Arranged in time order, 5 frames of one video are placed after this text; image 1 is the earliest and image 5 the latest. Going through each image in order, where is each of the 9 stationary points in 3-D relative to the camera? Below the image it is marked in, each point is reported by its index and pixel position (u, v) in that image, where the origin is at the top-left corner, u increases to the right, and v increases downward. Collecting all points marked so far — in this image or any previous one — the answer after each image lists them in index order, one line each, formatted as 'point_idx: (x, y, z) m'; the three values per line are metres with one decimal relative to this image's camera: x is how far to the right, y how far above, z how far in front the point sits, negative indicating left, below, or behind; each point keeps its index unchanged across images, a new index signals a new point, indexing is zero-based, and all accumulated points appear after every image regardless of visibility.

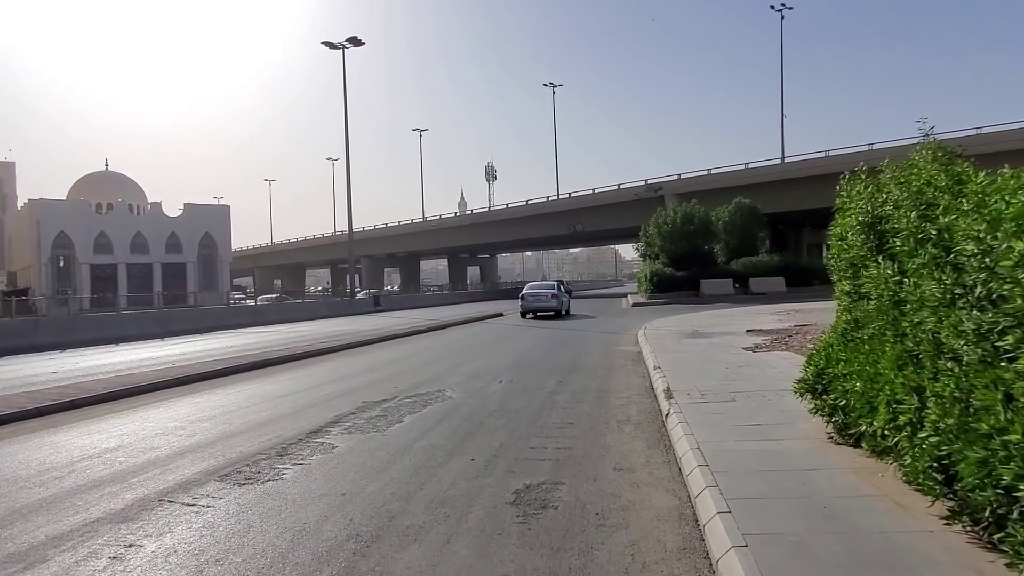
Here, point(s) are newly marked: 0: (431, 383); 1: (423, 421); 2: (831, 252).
0: (-1.6, -1.9, +15.1) m
1: (-1.3, -1.9, +10.9) m
2: (+3.5, +0.4, +8.3) m
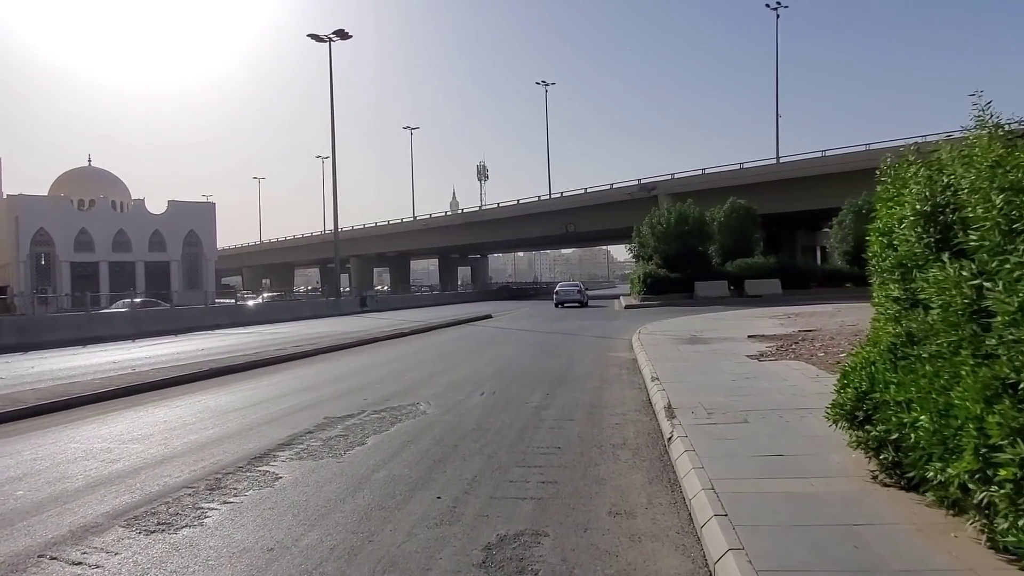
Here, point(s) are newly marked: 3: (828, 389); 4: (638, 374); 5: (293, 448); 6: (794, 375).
0: (-1.9, -1.9, +13.6) m
1: (-1.5, -1.9, +9.4) m
2: (+3.2, +0.3, +6.9) m
3: (+4.6, -1.5, +11.1) m
4: (+2.5, -1.7, +15.5) m
5: (-2.7, -1.9, +9.3) m
6: (+4.7, -1.4, +12.8) m
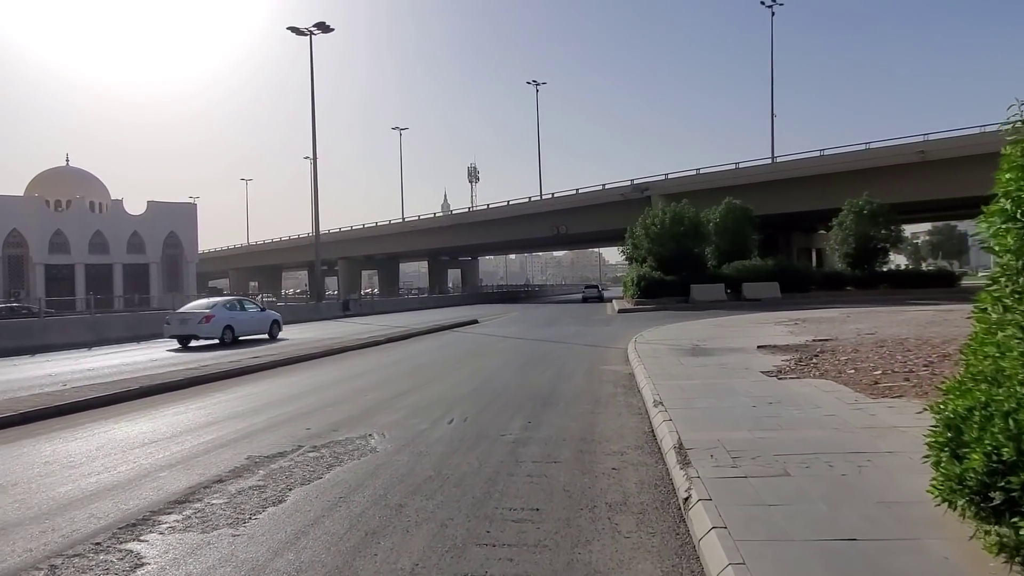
0: (-2.3, -2.0, +11.3) m
1: (-1.8, -2.0, +7.2) m
2: (+2.9, +0.3, +4.7) m
3: (+4.2, -1.5, +8.9) m
4: (+2.1, -1.8, +13.3) m
5: (-3.0, -2.0, +7.0) m
6: (+4.3, -1.5, +10.6) m
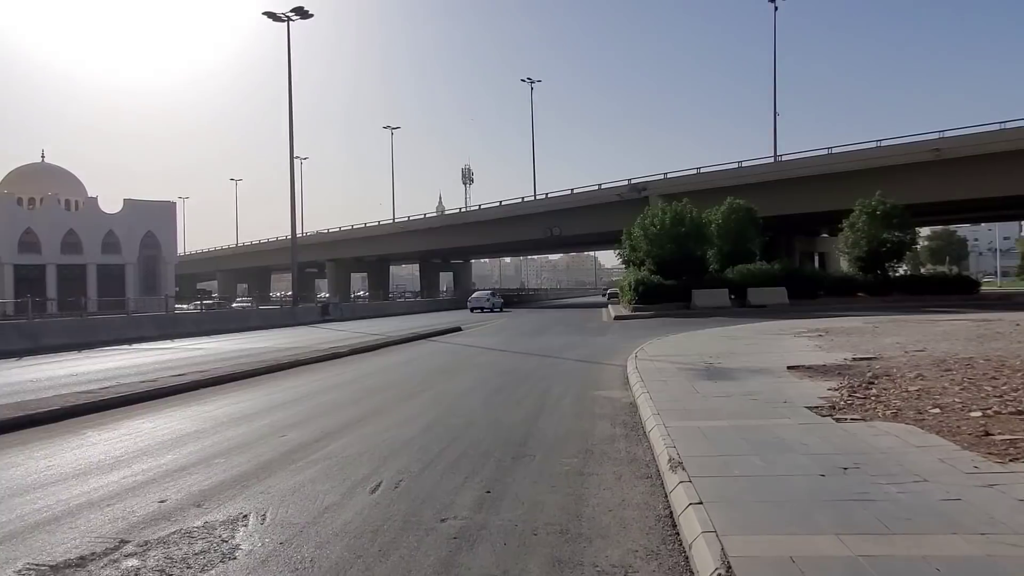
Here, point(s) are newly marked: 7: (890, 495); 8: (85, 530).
0: (-2.7, -2.0, +7.8) m
1: (-2.3, -2.0, +3.7) m
2: (+2.5, +0.2, +1.2) m
3: (+3.8, -1.6, +5.4) m
4: (+1.7, -1.9, +9.8) m
5: (-3.4, -2.1, +3.5) m
6: (+3.9, -1.6, +7.1) m
7: (+3.1, -1.7, +6.3) m
8: (-3.7, -2.1, +6.6) m
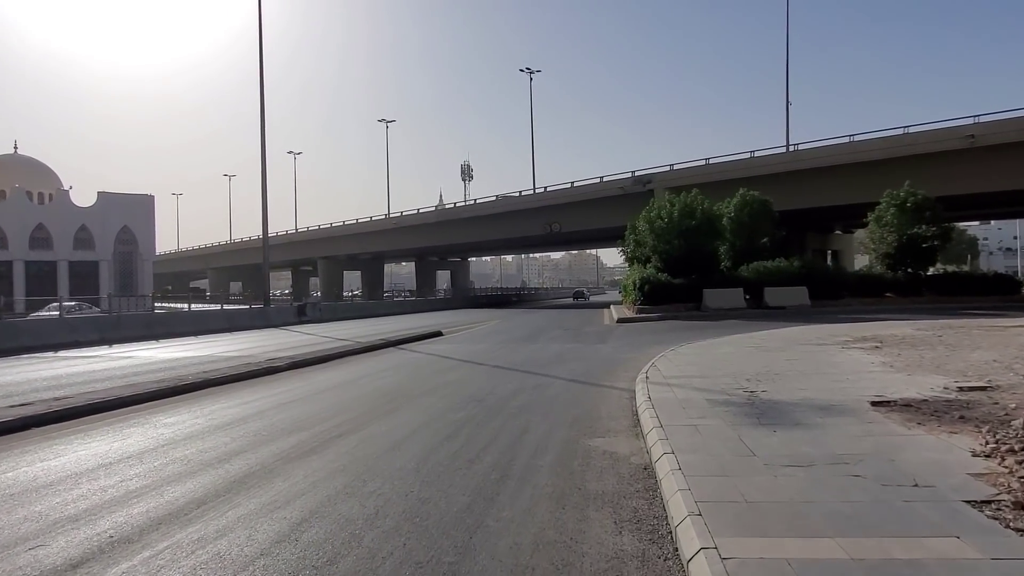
0: (-3.3, -2.0, +3.2) m
1: (-2.9, -2.0, -1.0) m
2: (+1.9, +0.2, -3.5) m
3: (+3.2, -1.6, +0.7) m
4: (+1.1, -1.9, +5.1) m
5: (-4.0, -2.1, -1.1) m
6: (+3.3, -1.6, +2.5) m
7: (+2.5, -1.7, +1.6) m
8: (-4.3, -2.0, +1.9) m
